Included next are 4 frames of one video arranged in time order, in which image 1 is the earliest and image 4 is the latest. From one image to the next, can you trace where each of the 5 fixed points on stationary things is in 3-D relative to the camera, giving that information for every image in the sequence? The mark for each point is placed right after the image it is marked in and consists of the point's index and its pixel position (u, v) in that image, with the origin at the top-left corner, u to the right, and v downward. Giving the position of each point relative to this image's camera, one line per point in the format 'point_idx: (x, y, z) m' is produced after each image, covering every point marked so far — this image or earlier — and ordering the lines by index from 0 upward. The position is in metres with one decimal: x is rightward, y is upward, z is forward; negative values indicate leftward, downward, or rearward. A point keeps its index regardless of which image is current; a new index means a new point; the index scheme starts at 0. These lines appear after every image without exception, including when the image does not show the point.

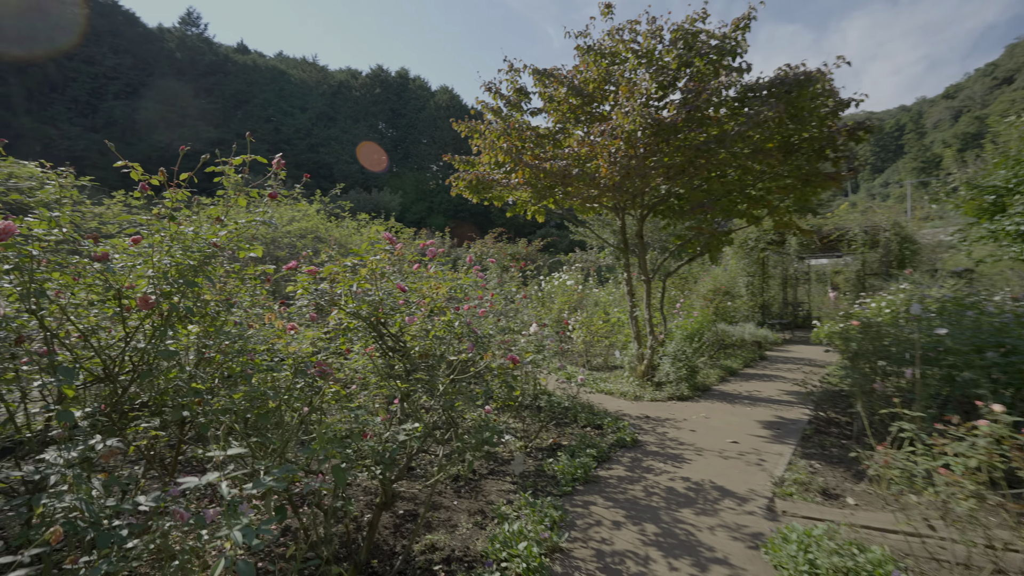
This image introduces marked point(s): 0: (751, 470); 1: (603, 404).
0: (+1.7, -1.3, +3.3) m
1: (+1.1, -1.4, +5.3) m
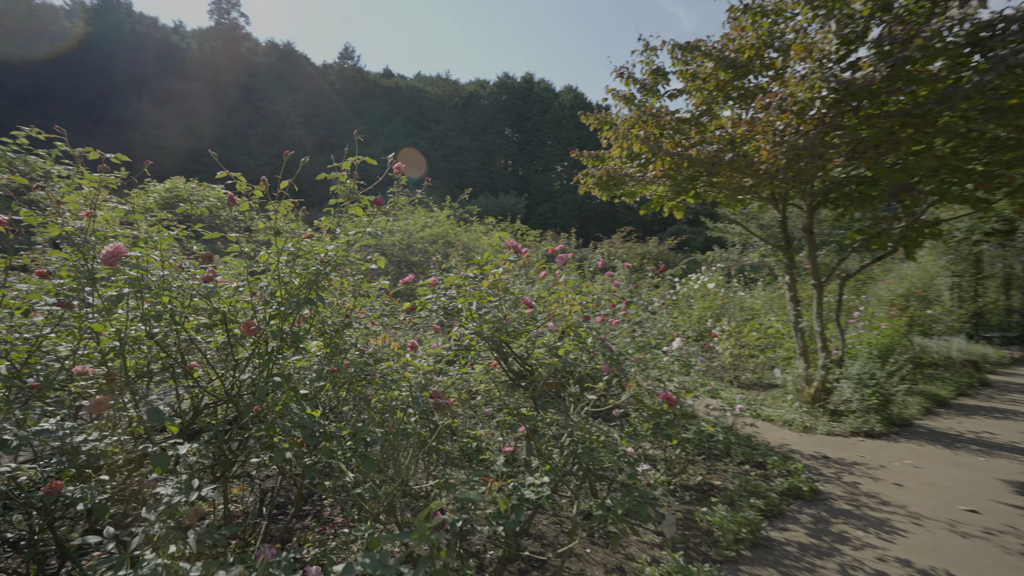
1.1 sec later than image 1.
0: (+2.5, -1.4, +2.3) m
1: (+2.4, -1.4, +4.4) m
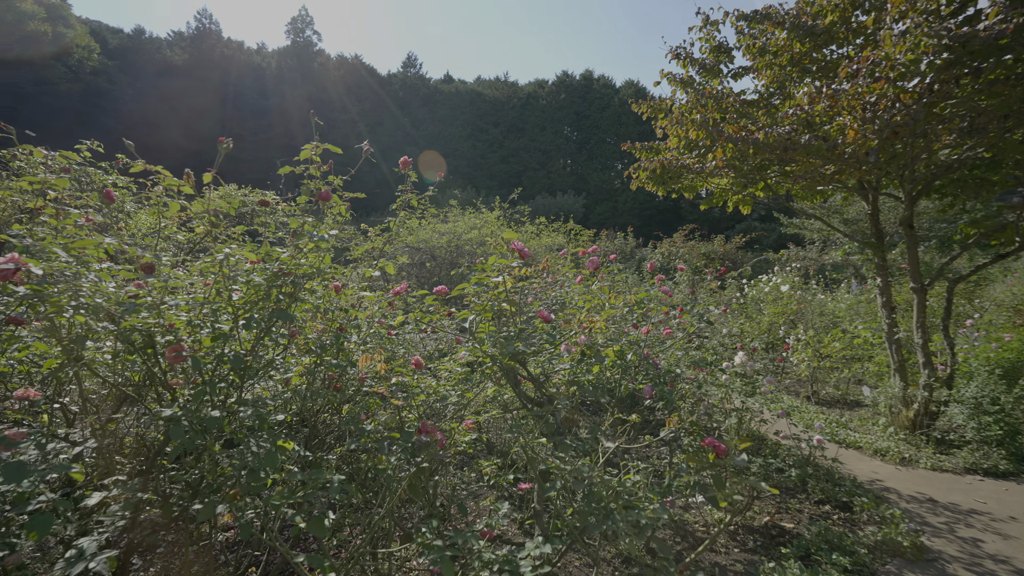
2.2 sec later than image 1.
0: (+2.6, -1.4, +1.6) m
1: (+2.8, -1.5, +3.8) m
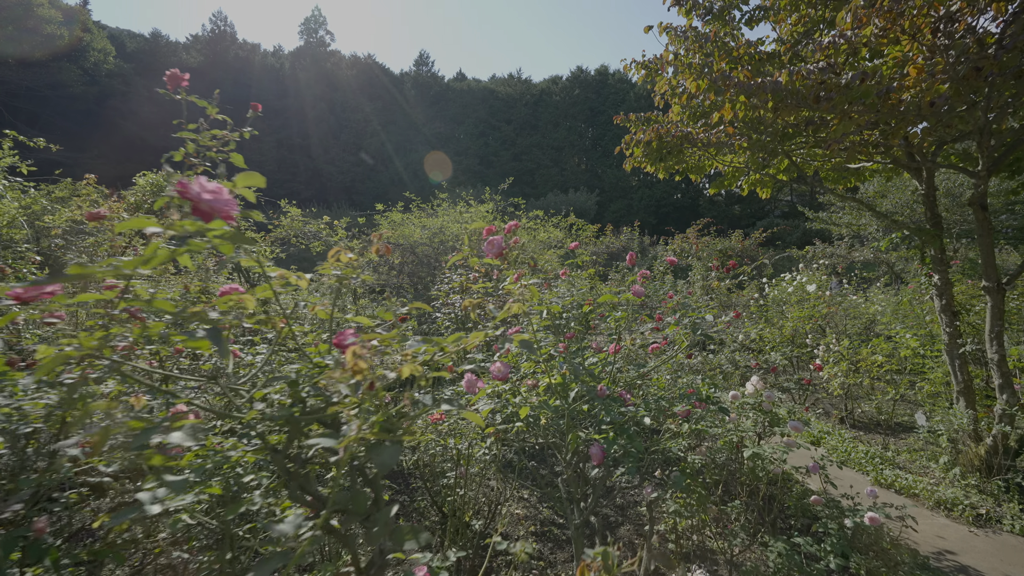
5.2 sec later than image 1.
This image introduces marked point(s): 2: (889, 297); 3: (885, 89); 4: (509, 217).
0: (+2.1, -1.4, +0.6) m
1: (+2.4, -1.5, +2.8) m
2: (+5.1, -0.1, +6.1) m
3: (+2.1, +1.1, +2.6) m
4: (-0.1, +1.5, +9.6) m
